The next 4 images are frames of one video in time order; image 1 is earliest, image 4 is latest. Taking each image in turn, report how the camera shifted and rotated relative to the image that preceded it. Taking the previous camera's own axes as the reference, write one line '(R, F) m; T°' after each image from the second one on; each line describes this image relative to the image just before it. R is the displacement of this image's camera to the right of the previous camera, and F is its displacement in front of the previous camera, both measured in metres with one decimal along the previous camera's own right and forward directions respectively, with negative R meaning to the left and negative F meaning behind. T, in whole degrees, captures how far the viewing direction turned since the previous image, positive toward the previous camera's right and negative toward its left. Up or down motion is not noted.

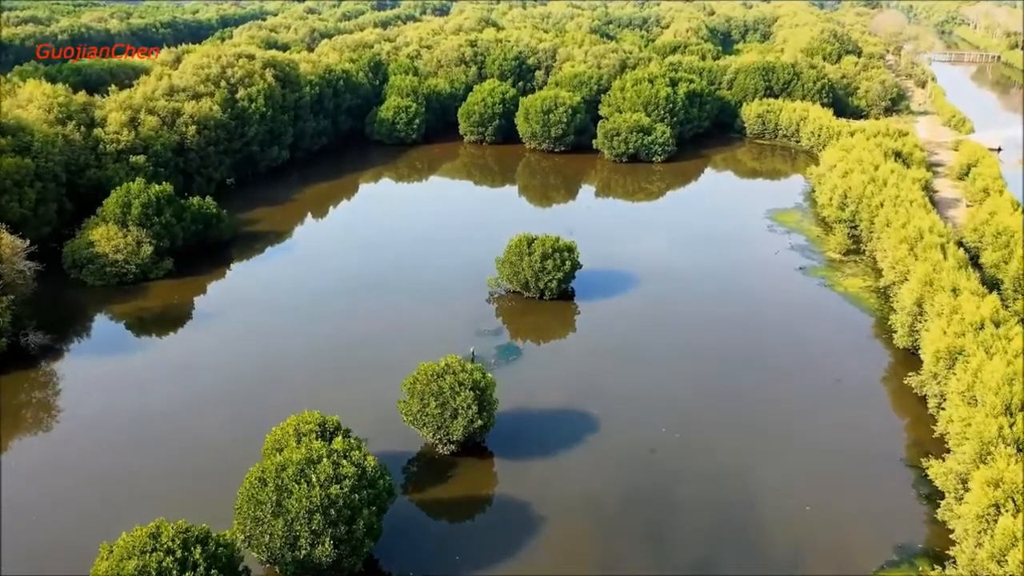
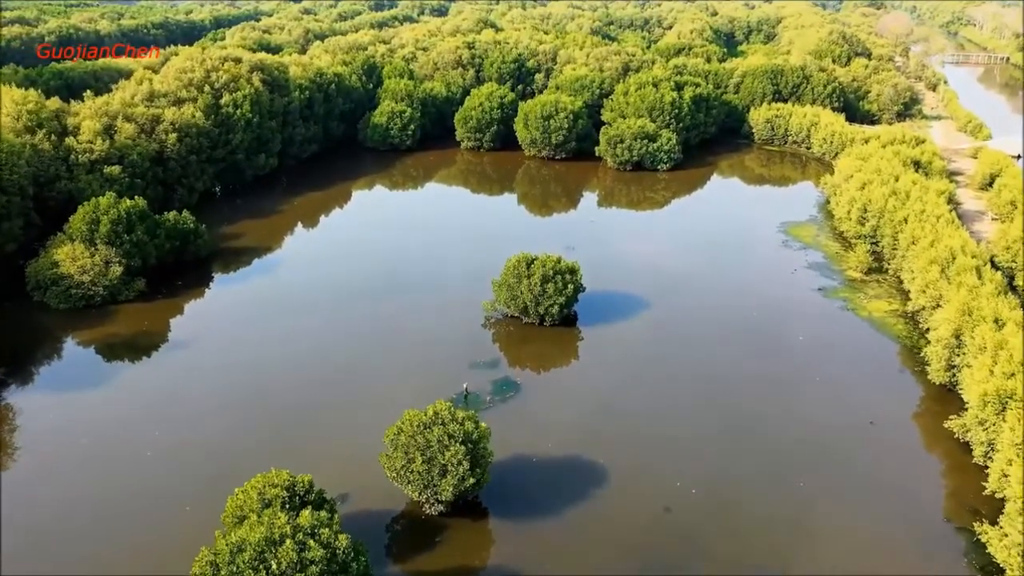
(+0.1, +2.8) m; 0°
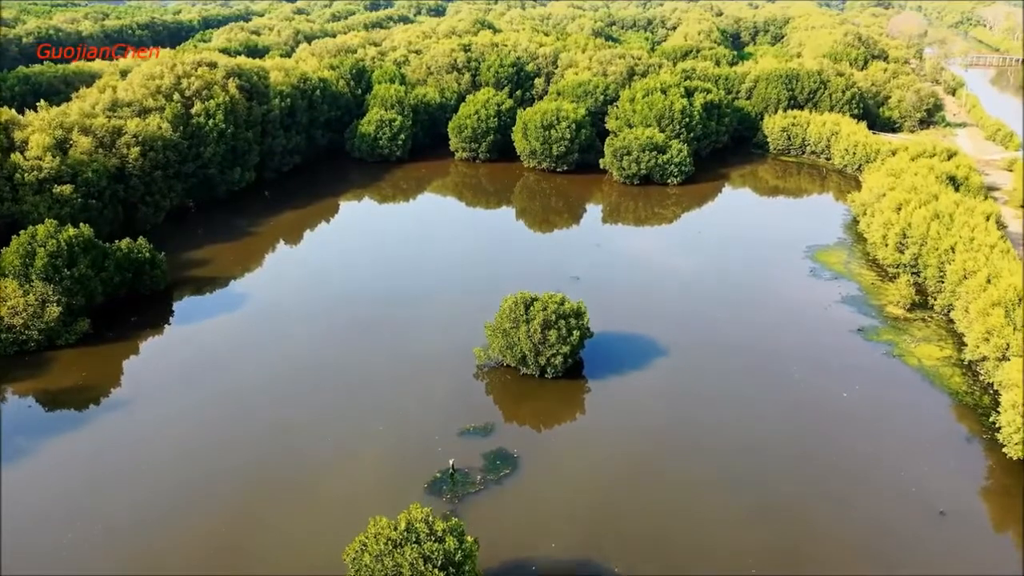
(+0.1, +4.6) m; 0°
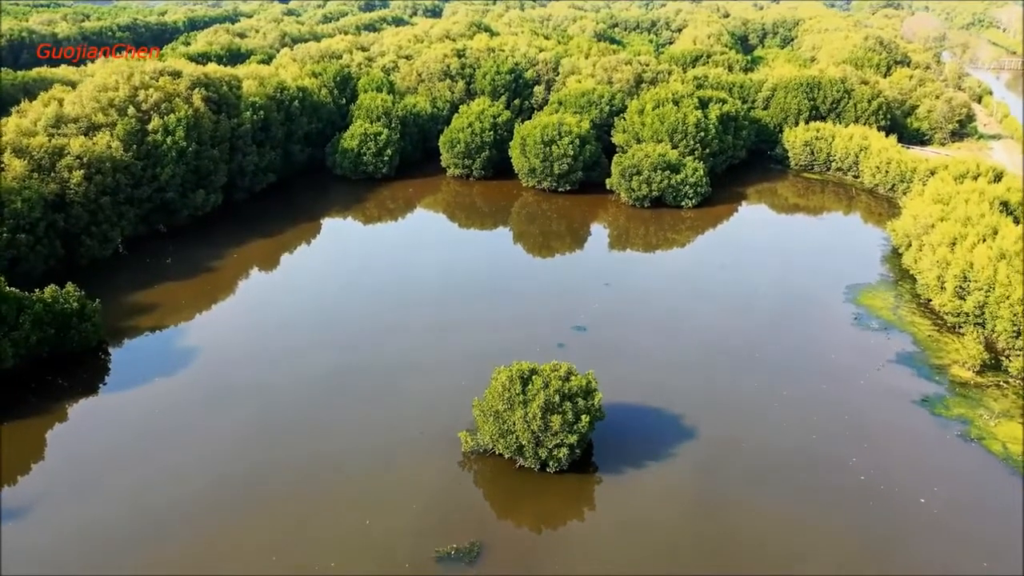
(+0.2, +5.6) m; 0°
